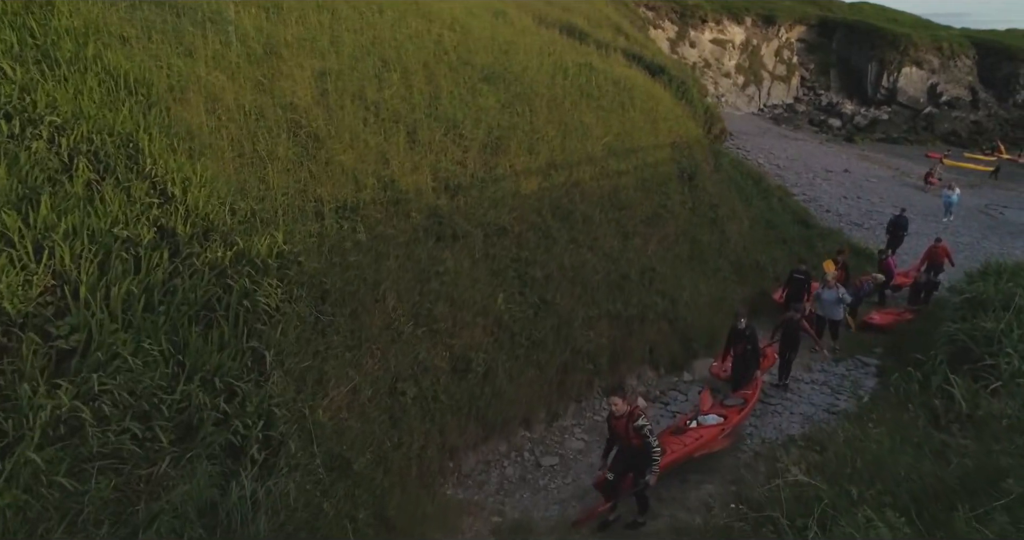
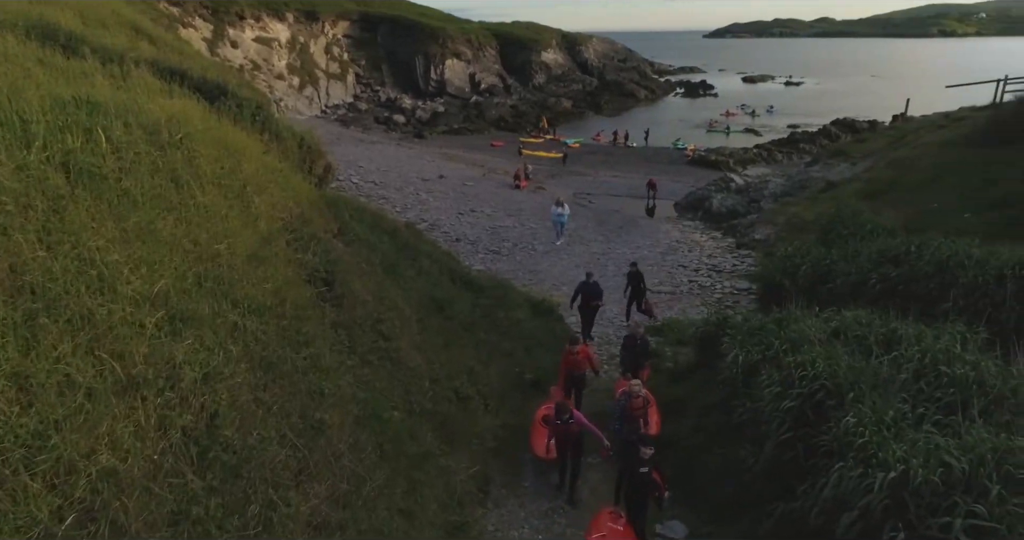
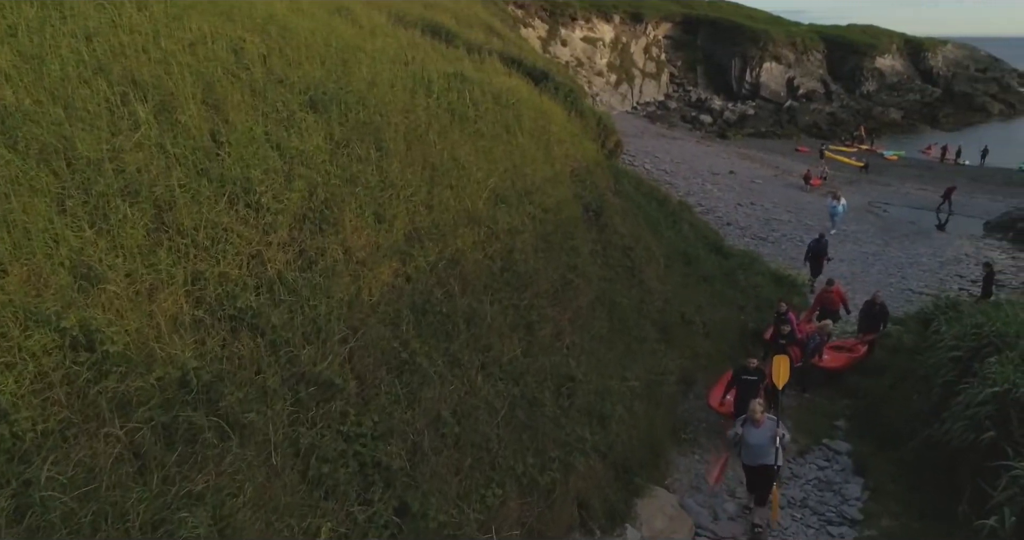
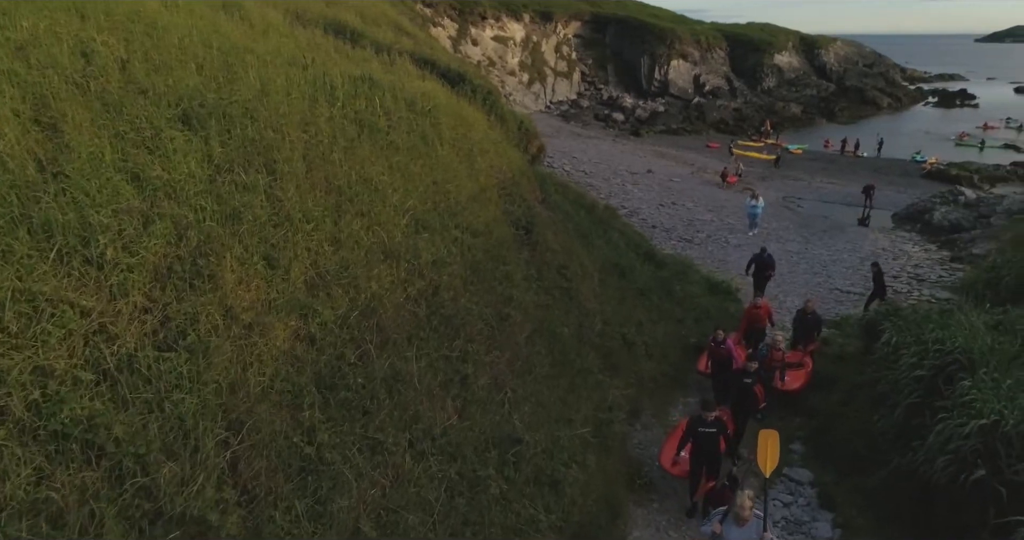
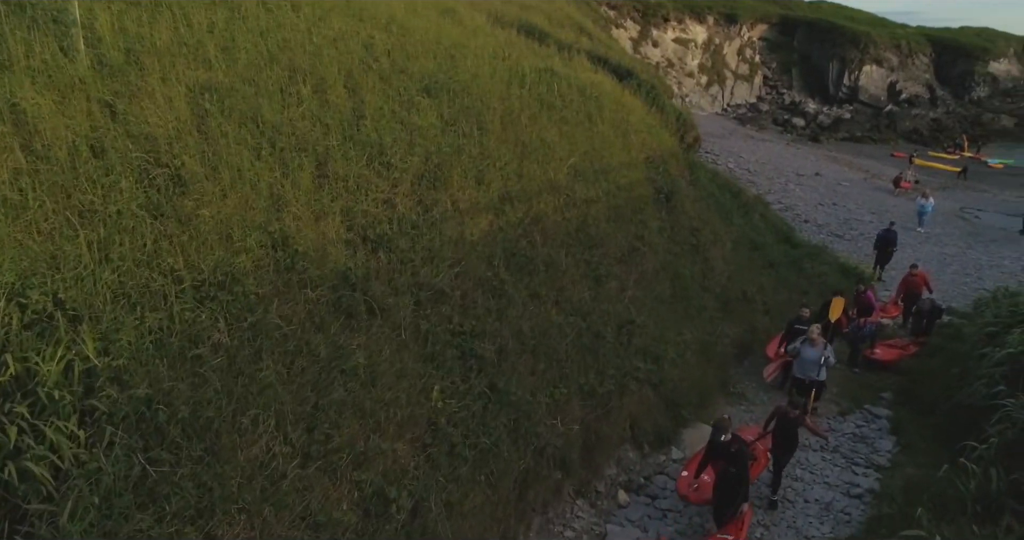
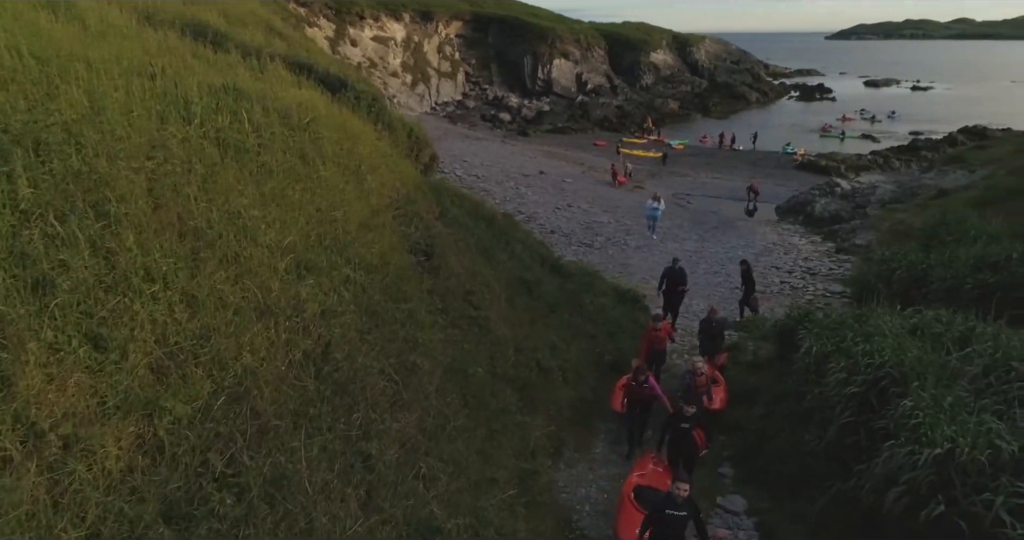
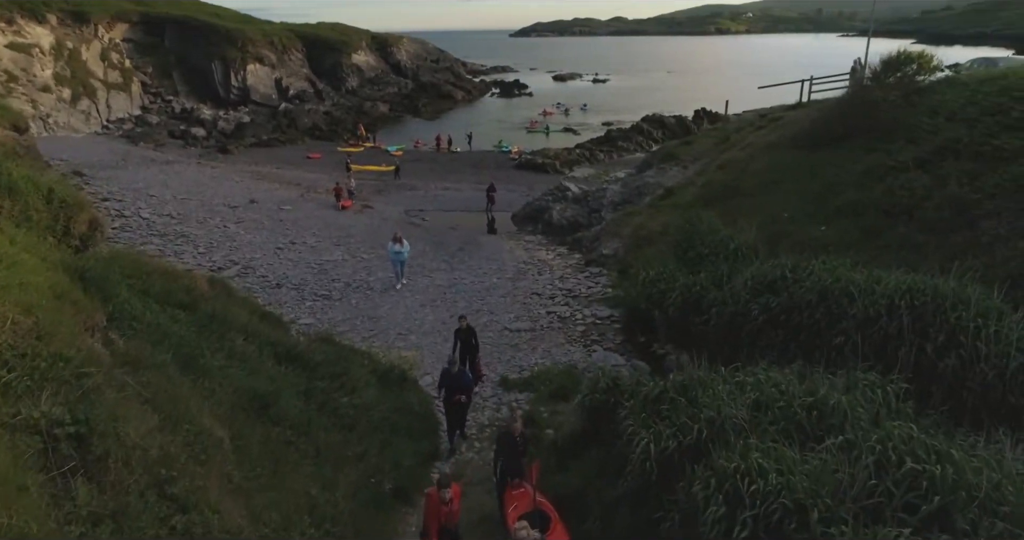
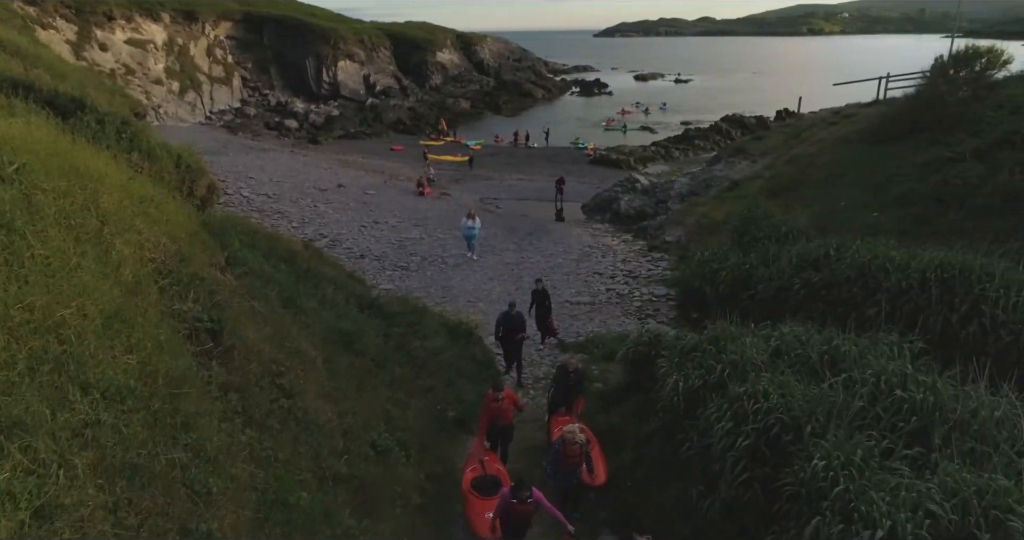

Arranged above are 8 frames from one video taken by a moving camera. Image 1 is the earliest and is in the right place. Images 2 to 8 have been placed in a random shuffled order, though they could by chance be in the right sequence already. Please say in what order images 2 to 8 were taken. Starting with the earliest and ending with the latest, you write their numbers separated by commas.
5, 3, 4, 6, 2, 8, 7
